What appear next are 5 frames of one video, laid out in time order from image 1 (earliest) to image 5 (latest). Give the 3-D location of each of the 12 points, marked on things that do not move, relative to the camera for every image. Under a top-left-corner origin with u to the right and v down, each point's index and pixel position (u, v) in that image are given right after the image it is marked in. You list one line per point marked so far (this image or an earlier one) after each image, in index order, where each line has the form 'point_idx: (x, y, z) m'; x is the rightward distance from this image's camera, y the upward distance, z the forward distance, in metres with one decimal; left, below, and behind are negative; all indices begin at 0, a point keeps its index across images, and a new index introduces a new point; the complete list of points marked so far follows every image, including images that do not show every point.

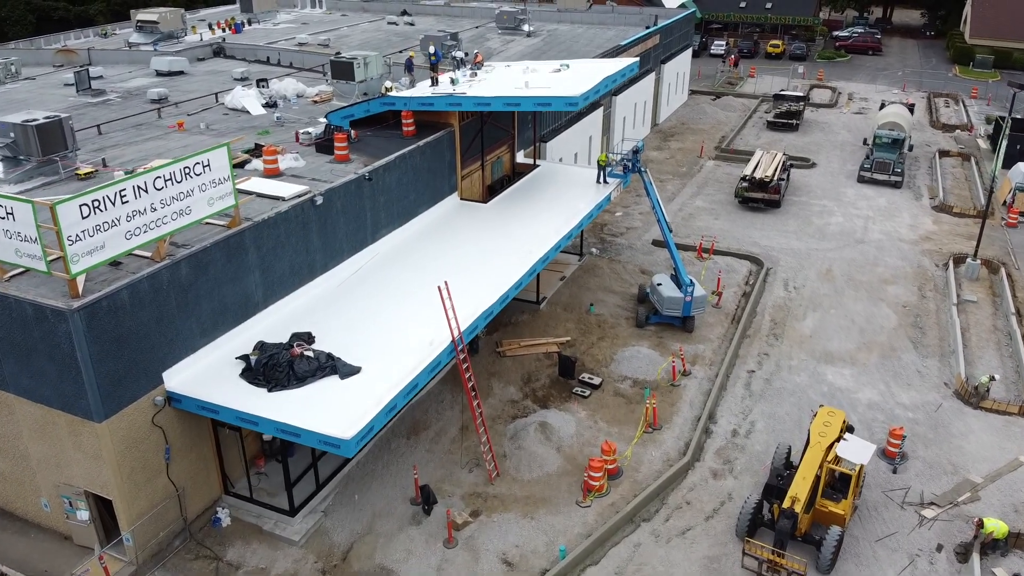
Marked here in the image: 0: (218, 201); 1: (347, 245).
0: (-6.4, +1.9, +16.0) m
1: (-4.4, +1.2, +19.4) m
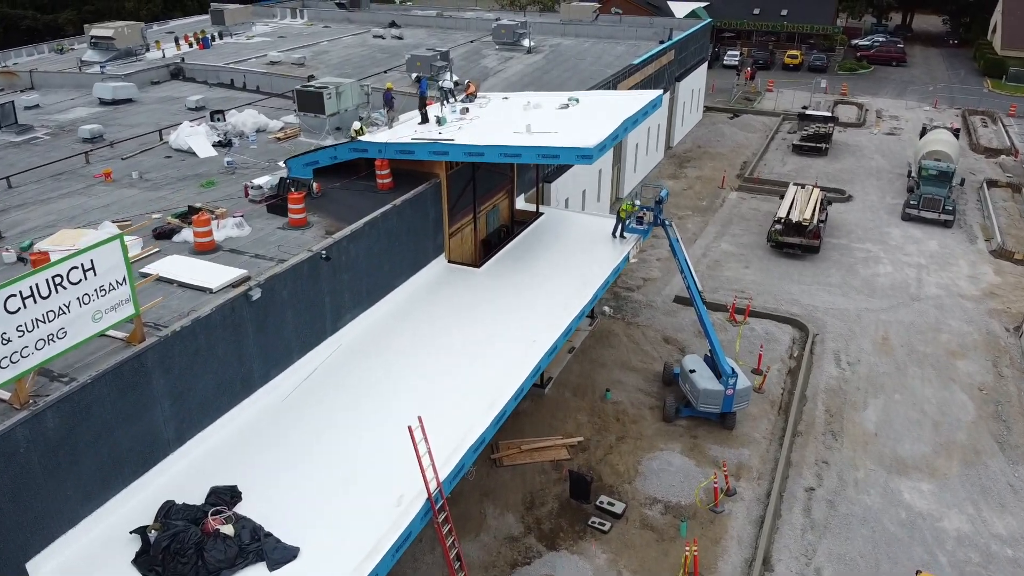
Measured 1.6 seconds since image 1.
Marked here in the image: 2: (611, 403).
0: (-6.4, -0.4, +11.8) m
1: (-4.4, -1.1, +15.1) m
2: (+2.7, -3.1, +19.9) m
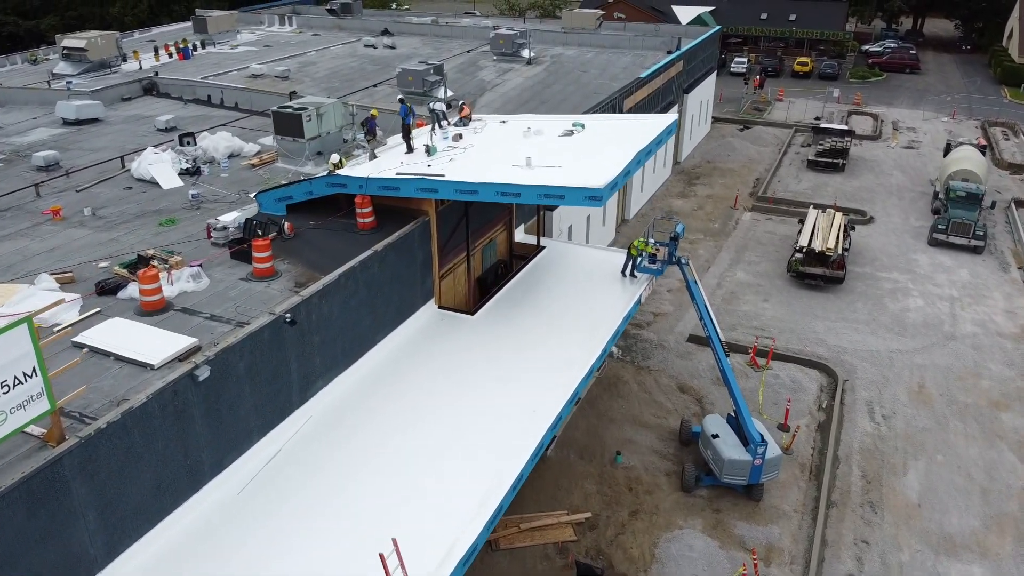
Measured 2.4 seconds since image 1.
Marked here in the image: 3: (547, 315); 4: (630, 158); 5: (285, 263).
0: (-6.4, -1.6, +9.6) m
1: (-4.4, -2.3, +13.0) m
2: (+2.6, -4.3, +17.7) m
3: (+0.9, -0.7, +18.4) m
4: (+2.6, +2.9, +16.5) m
5: (-4.8, +0.5, +15.6) m
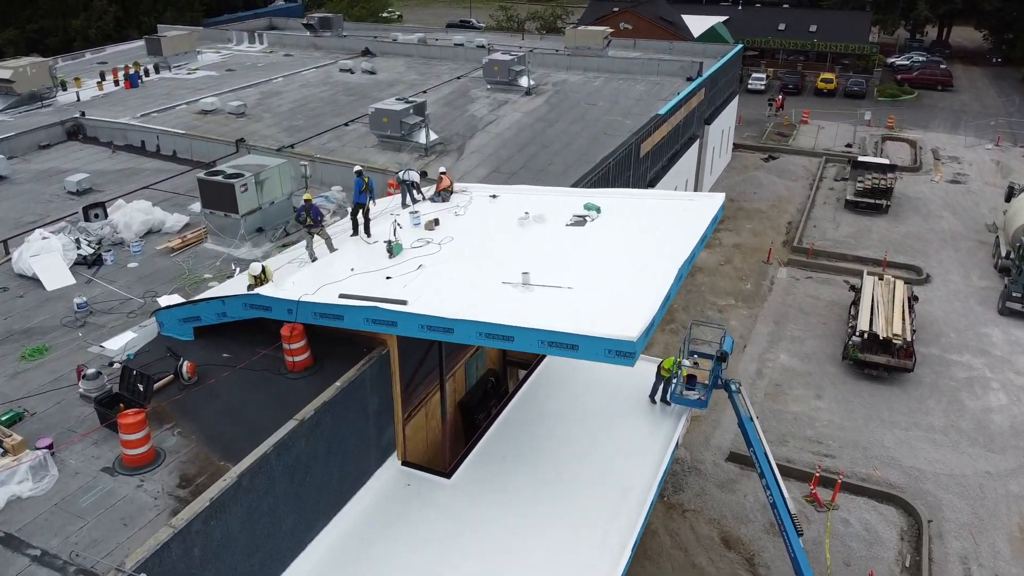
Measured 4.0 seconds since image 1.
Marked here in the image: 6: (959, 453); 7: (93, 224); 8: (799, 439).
0: (-6.6, -4.3, +4.9) m
1: (-4.6, -5.0, +8.3) m
2: (+2.5, -7.0, +13.0) m
3: (+0.7, -3.3, +13.7) m
4: (+2.5, +0.2, +11.8) m
5: (-4.9, -2.1, +10.9) m
6: (+11.6, -4.2, +19.1) m
7: (-9.7, +1.5, +17.2) m
8: (+7.5, -3.9, +19.3) m
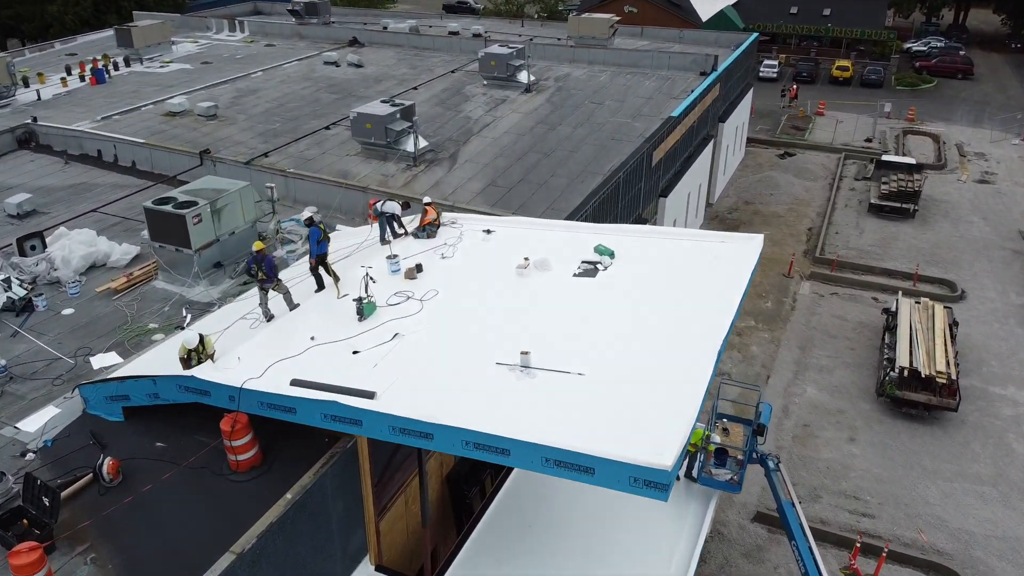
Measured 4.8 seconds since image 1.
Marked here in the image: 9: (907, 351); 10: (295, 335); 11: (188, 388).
0: (-6.6, -5.5, +2.8) m
1: (-4.6, -6.1, +6.2) m
2: (+2.4, -8.0, +10.9) m
3: (+0.7, -4.3, +11.5) m
4: (+2.4, -0.8, +9.5) m
5: (-5.0, -3.2, +8.7) m
6: (+11.5, -5.1, +17.0) m
7: (-9.8, +0.6, +14.9) m
8: (+7.4, -4.7, +17.1) m
9: (+10.6, -1.7, +19.9) m
10: (-3.2, -0.7, +10.8) m
11: (-4.3, -1.3, +9.9) m
